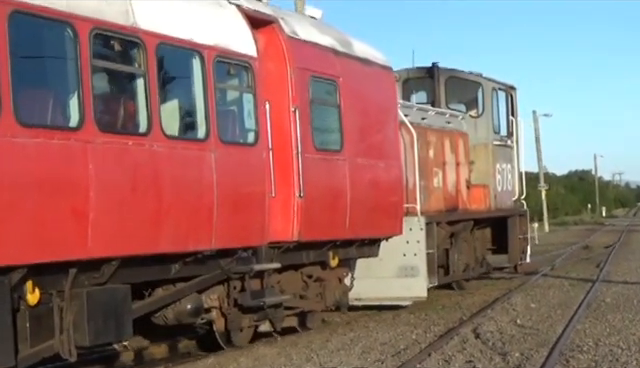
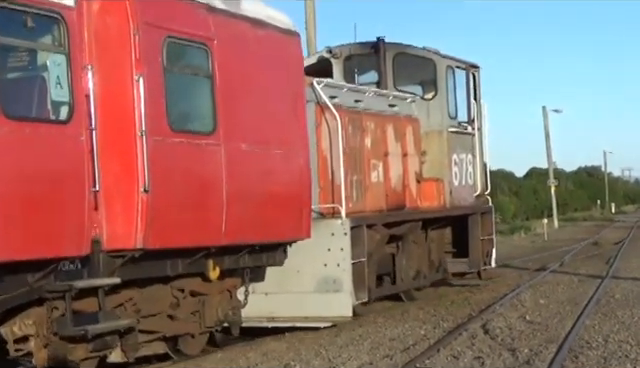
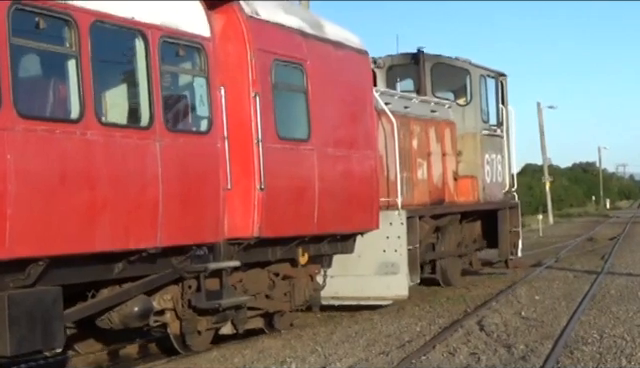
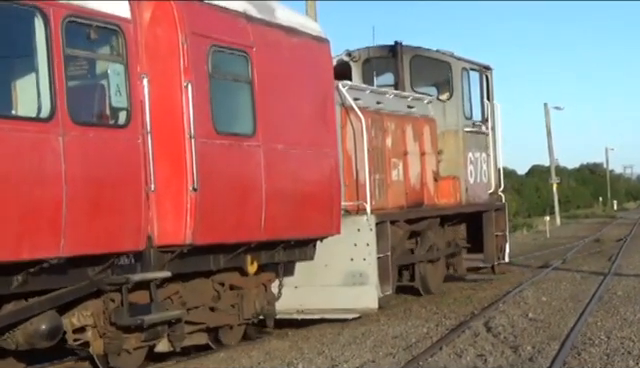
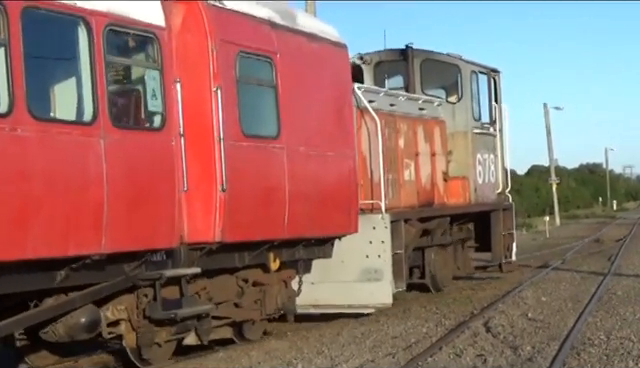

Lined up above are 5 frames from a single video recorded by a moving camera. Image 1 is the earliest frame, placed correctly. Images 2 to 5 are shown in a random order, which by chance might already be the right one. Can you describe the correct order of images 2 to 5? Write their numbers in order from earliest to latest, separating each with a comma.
3, 5, 4, 2
